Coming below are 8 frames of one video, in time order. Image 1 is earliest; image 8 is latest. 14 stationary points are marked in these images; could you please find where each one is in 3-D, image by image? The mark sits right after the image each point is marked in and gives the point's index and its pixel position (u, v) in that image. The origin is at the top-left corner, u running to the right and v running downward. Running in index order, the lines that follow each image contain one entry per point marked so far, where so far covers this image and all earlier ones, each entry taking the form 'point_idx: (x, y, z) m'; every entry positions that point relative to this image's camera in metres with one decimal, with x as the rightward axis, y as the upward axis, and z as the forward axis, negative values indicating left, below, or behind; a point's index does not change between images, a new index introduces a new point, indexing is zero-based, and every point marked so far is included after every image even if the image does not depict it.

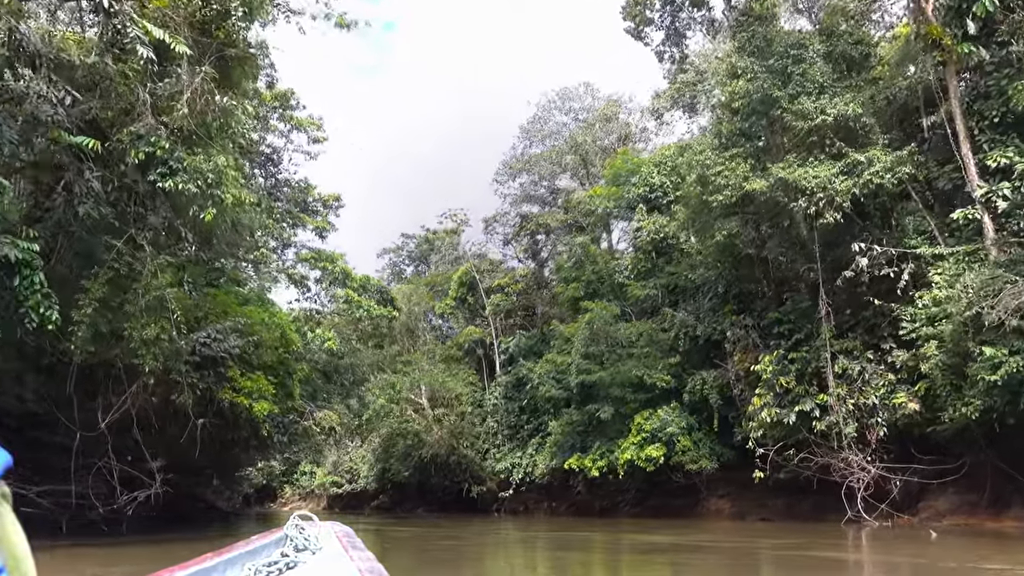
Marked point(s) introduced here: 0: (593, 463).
0: (+1.8, -4.0, +18.1) m
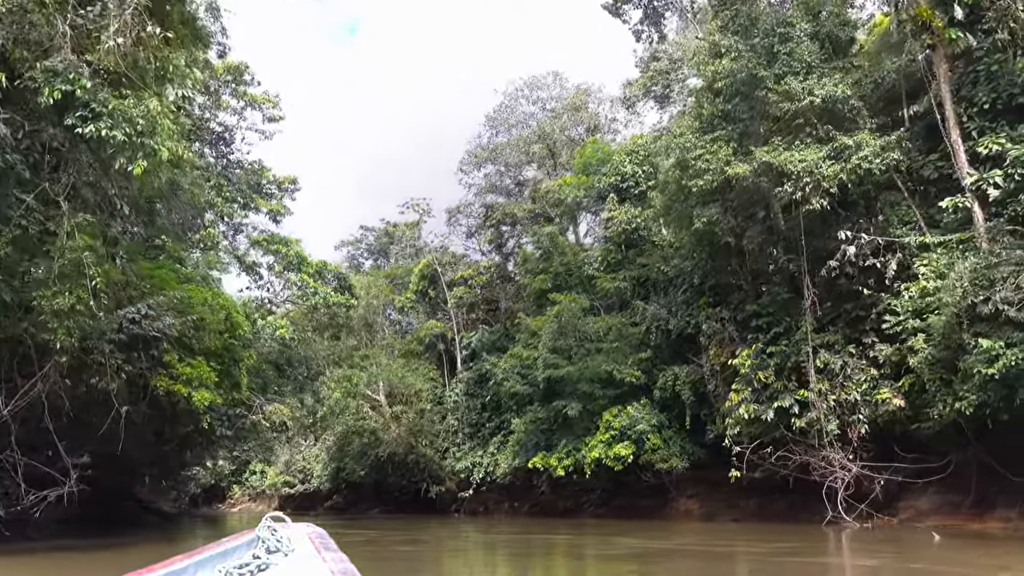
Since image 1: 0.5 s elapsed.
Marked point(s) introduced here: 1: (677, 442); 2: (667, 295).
0: (+1.0, -3.8, +17.3) m
1: (+3.3, -3.1, +16.3) m
2: (+3.3, -0.2, +16.7) m
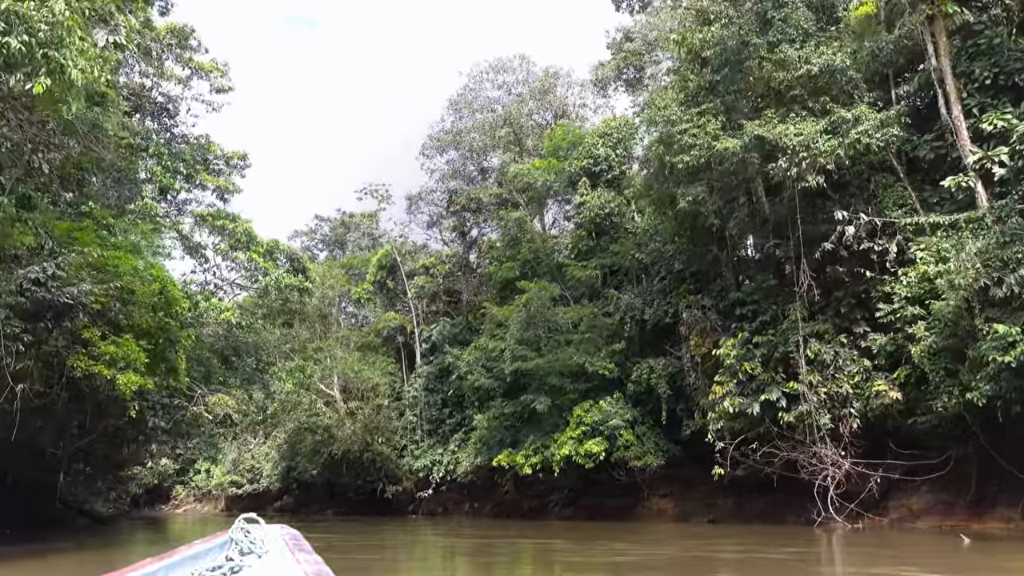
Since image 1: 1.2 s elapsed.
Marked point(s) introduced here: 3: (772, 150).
0: (+0.3, -3.5, +16.3) m
1: (+2.7, -2.9, +15.5) m
2: (+2.6, 0.0, +15.8) m
3: (+3.6, +1.9, +11.1) m
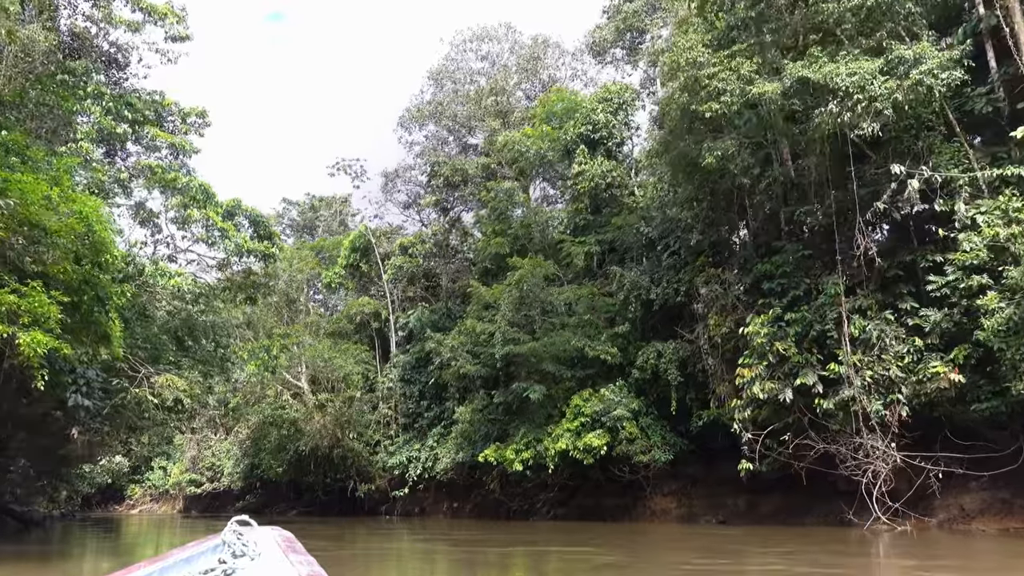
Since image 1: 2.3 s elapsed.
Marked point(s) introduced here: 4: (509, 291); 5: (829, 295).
0: (+0.1, -3.1, +14.8) m
1: (+2.5, -2.5, +14.0) m
2: (+2.5, +0.4, +14.3) m
3: (+3.7, +2.3, +9.6) m
4: (-0.1, -0.1, +15.1) m
5: (+4.2, -0.1, +10.7) m
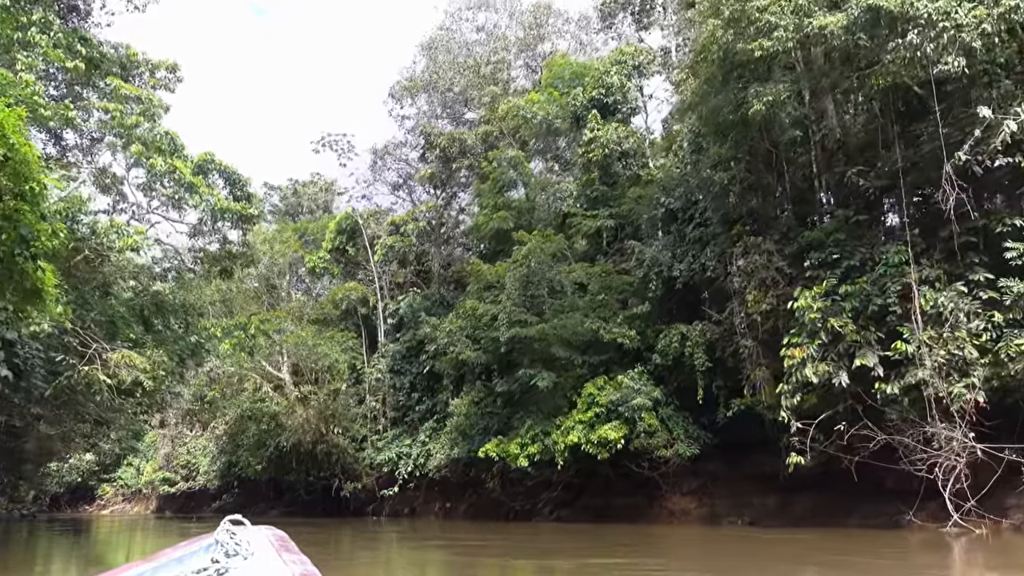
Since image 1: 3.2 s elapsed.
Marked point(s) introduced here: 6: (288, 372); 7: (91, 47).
0: (+0.2, -2.7, +13.3) m
1: (+2.6, -2.1, +12.6) m
2: (+2.6, +0.8, +12.9) m
3: (+3.9, +2.7, +8.3) m
4: (0.0, +0.3, +13.6) m
5: (+4.4, +0.3, +9.3) m
6: (-5.4, -2.0, +19.4) m
7: (-5.9, +3.3, +11.2) m
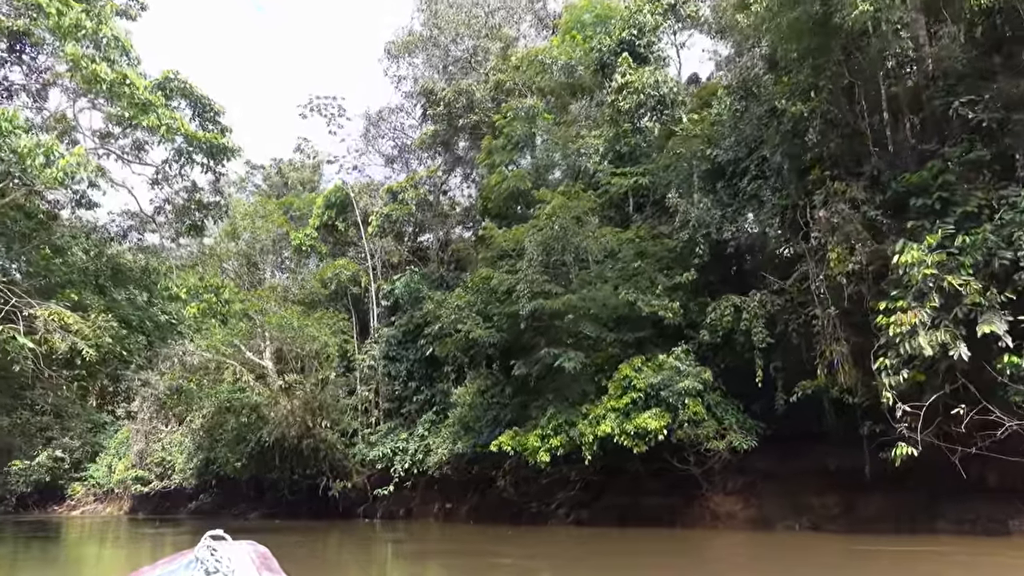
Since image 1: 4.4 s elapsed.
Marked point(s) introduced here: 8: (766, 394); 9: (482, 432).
0: (+0.4, -2.2, +11.5) m
1: (+2.9, -1.6, +10.8) m
2: (+2.9, +1.3, +11.1) m
3: (+4.3, +3.2, +6.5) m
4: (+0.3, +0.8, +11.8) m
5: (+4.8, +0.7, +7.6) m
6: (-5.3, -1.5, +17.5) m
7: (-5.5, +3.8, +9.3) m
8: (+3.7, -1.5, +11.5) m
9: (-0.5, -2.6, +14.4) m
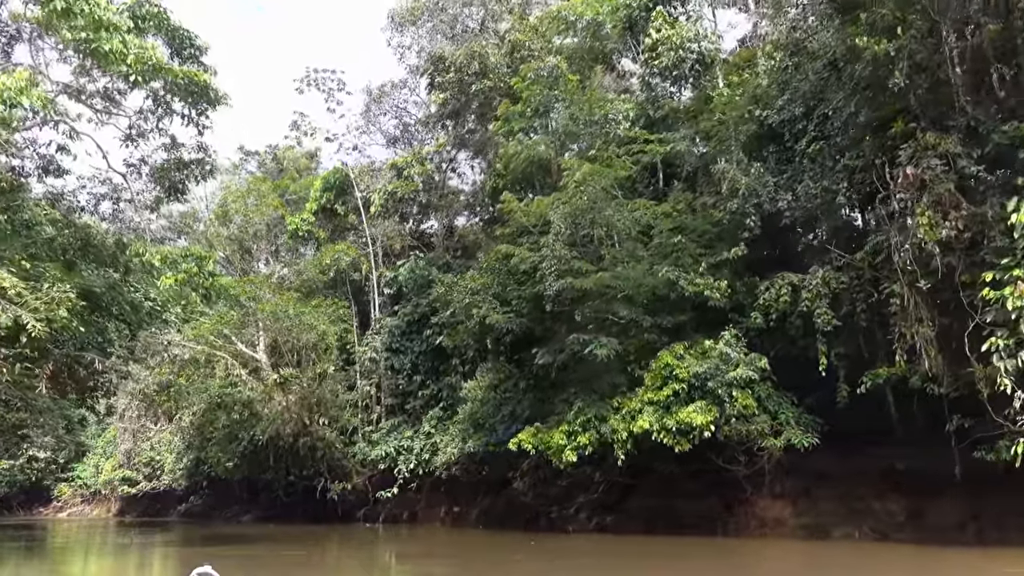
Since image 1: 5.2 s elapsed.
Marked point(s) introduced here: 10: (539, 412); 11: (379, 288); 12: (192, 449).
0: (+0.7, -1.9, +10.2) m
1: (+3.2, -1.4, +9.5) m
2: (+3.2, +1.6, +9.8) m
3: (+4.6, +3.4, +5.2) m
4: (+0.6, +1.1, +10.5) m
5: (+5.1, +1.0, +6.3) m
6: (-5.0, -1.2, +16.2) m
7: (-5.2, +4.1, +7.9) m
8: (+4.0, -1.2, +10.2) m
9: (-0.3, -2.3, +13.1) m
10: (+0.4, -2.0, +12.6) m
11: (-2.9, 0.0, +17.5) m
12: (-7.2, -3.6, +17.9) m
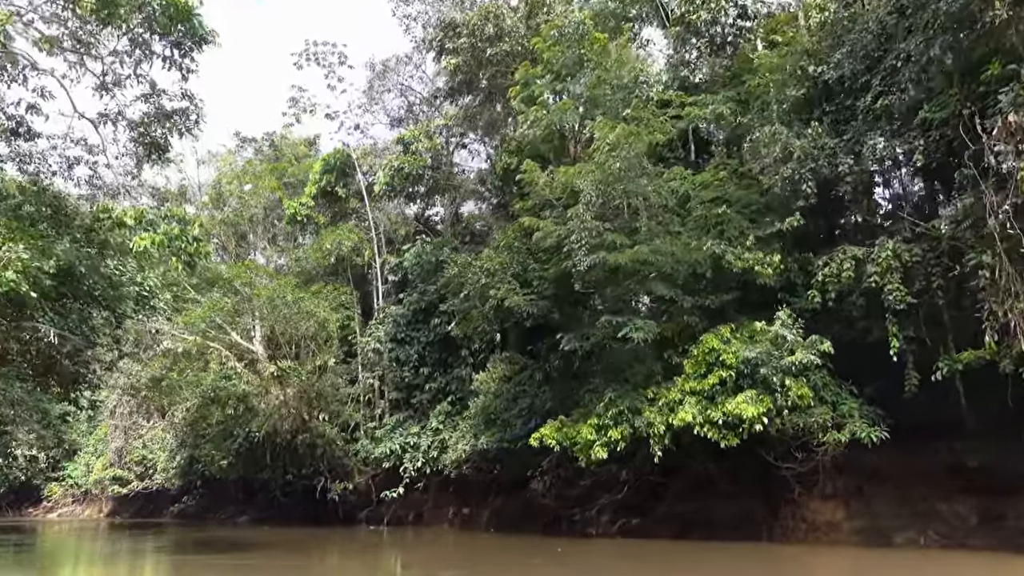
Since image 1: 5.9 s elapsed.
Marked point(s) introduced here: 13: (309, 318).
0: (+1.0, -1.7, +9.1) m
1: (+3.5, -1.1, +8.4) m
2: (+3.4, +1.8, +8.8) m
3: (+4.9, +3.7, +4.2) m
4: (+0.9, +1.3, +9.4) m
5: (+5.4, +1.3, +5.2) m
6: (-4.7, -1.0, +15.1) m
7: (-4.9, +4.4, +6.9) m
8: (+4.2, -1.0, +9.2) m
9: (0.0, -2.0, +12.1) m
10: (+0.7, -1.7, +11.5) m
11: (-2.6, +0.3, +16.5) m
12: (-7.0, -3.3, +16.8) m
13: (-3.8, -0.5, +15.1) m
